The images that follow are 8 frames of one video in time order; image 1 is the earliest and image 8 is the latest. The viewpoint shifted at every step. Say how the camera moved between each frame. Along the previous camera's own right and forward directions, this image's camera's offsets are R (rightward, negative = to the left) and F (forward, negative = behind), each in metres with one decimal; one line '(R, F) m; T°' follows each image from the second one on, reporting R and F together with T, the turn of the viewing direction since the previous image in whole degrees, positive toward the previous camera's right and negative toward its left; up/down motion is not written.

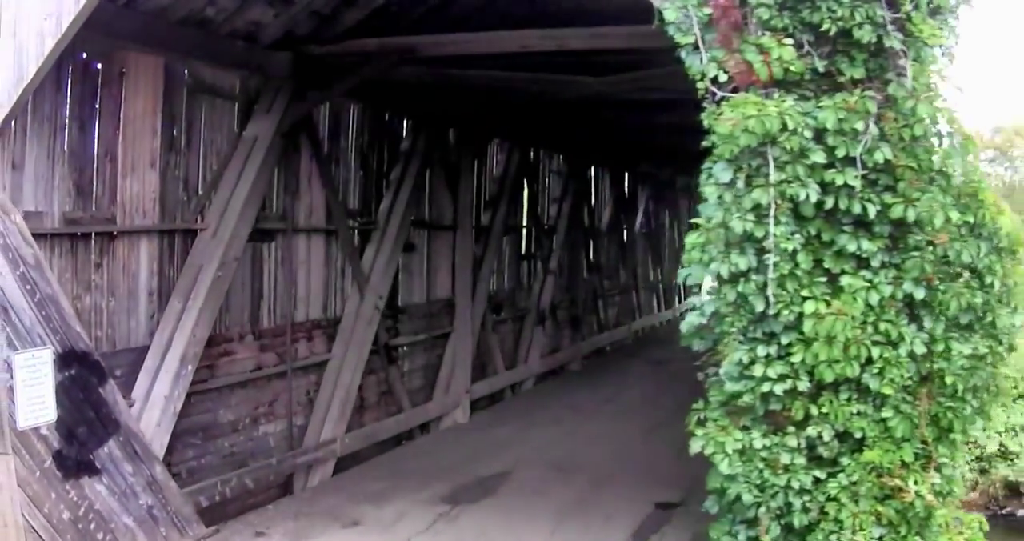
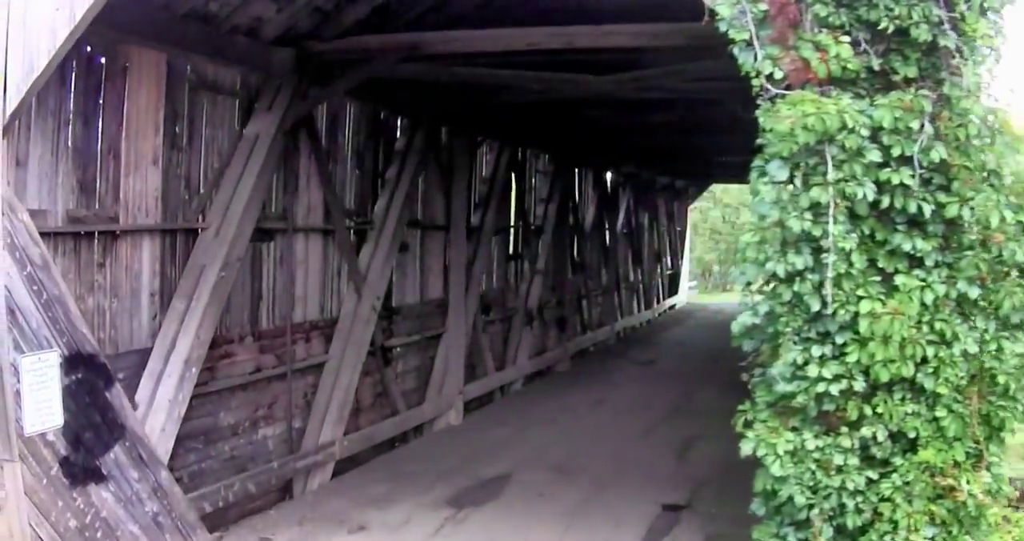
(-0.1, +0.1) m; +1°
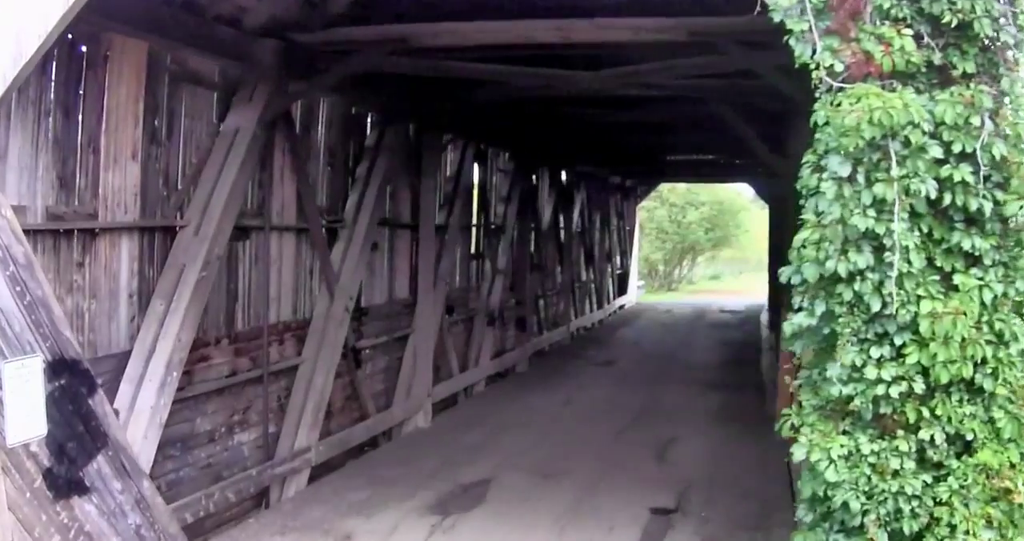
(-0.2, +0.1) m; +3°
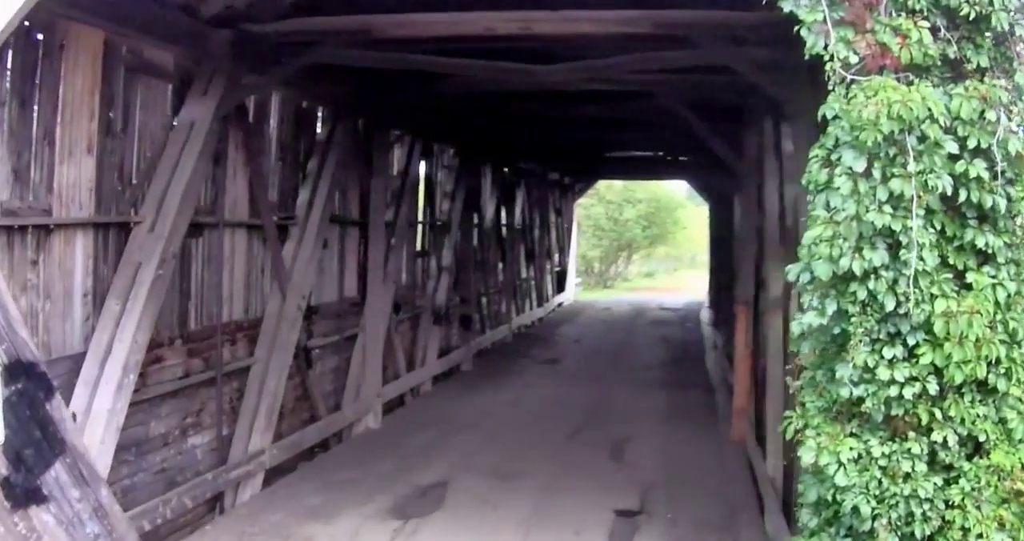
(-0.1, +0.1) m; +3°
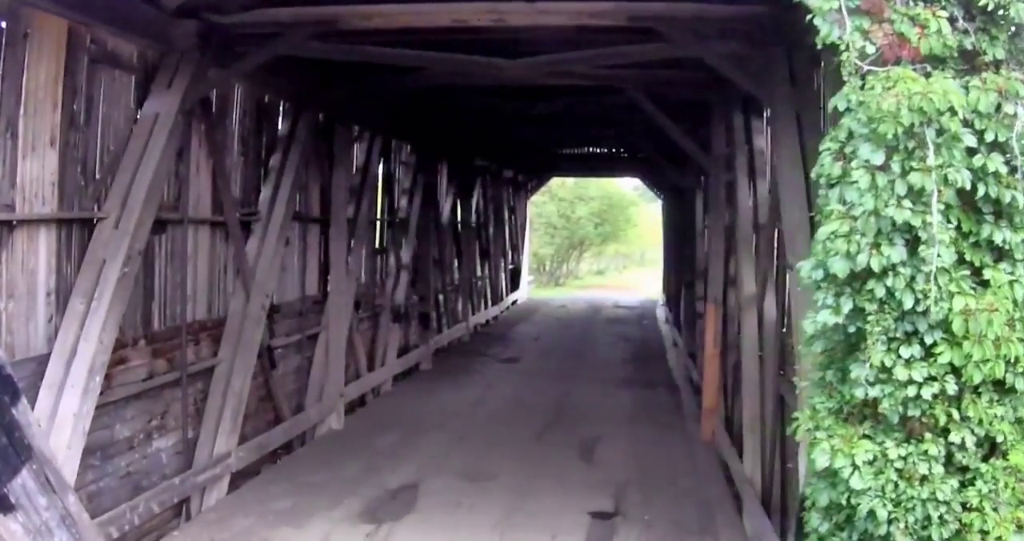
(-0.1, +0.1) m; +2°
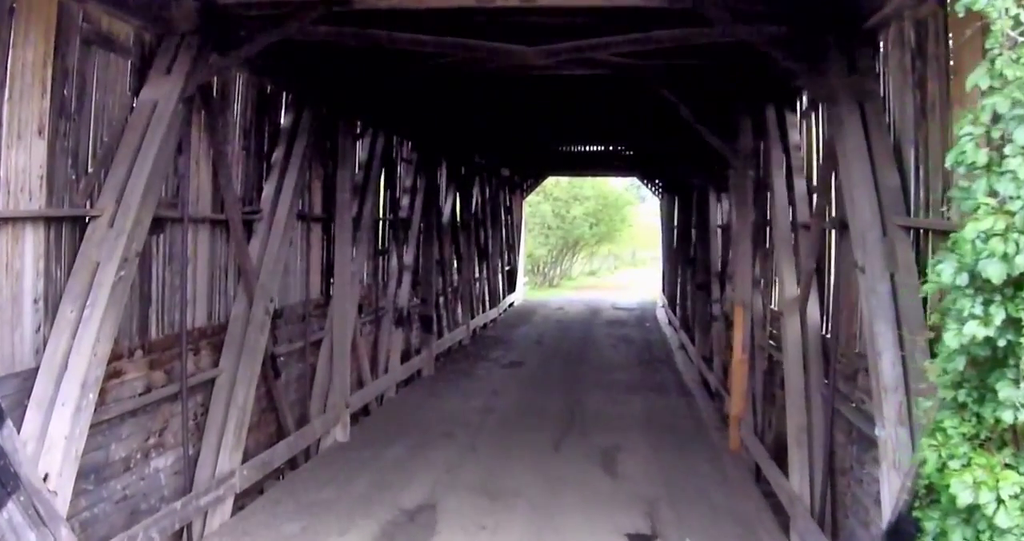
(-0.1, +0.4) m; +1°
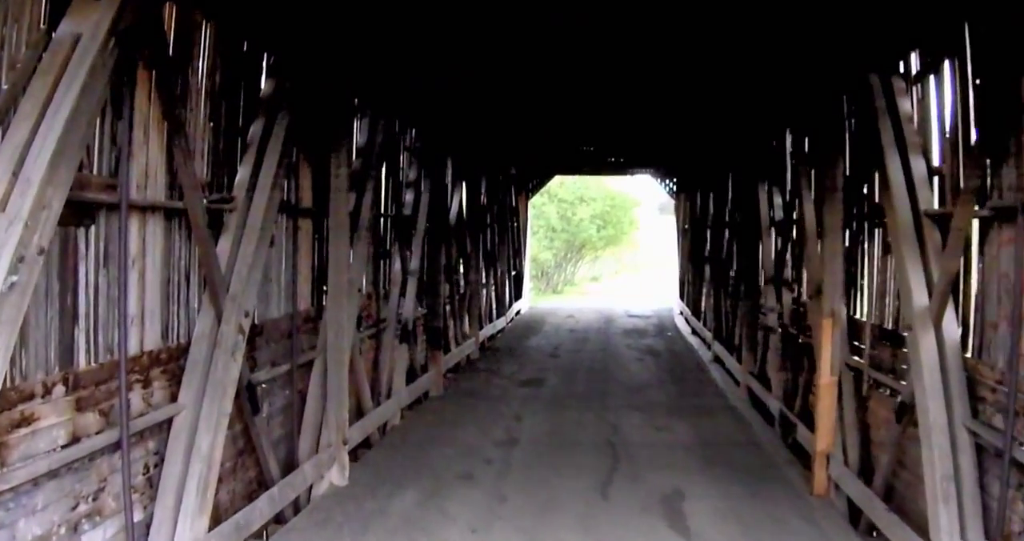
(-0.1, +1.1) m; 0°
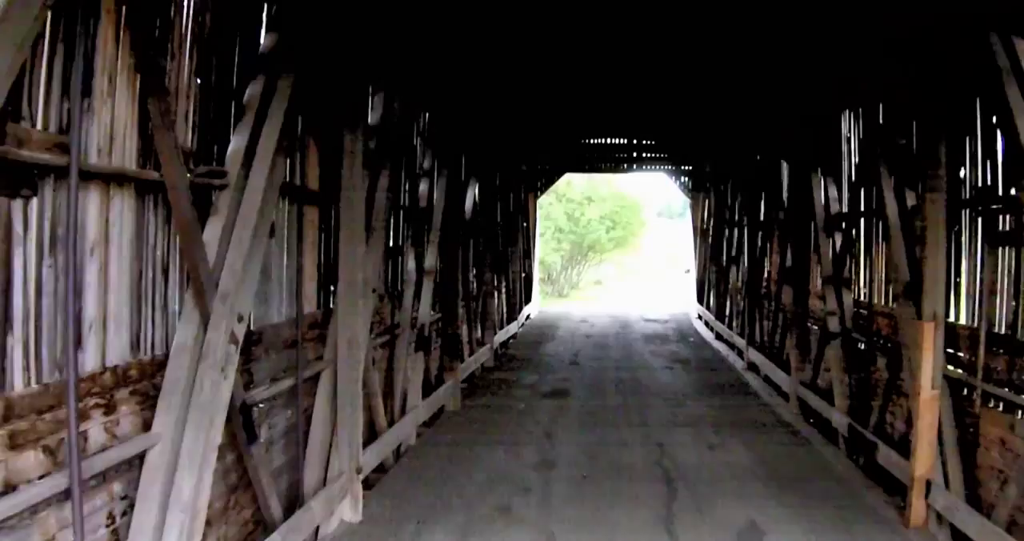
(-0.1, +0.7) m; 0°
